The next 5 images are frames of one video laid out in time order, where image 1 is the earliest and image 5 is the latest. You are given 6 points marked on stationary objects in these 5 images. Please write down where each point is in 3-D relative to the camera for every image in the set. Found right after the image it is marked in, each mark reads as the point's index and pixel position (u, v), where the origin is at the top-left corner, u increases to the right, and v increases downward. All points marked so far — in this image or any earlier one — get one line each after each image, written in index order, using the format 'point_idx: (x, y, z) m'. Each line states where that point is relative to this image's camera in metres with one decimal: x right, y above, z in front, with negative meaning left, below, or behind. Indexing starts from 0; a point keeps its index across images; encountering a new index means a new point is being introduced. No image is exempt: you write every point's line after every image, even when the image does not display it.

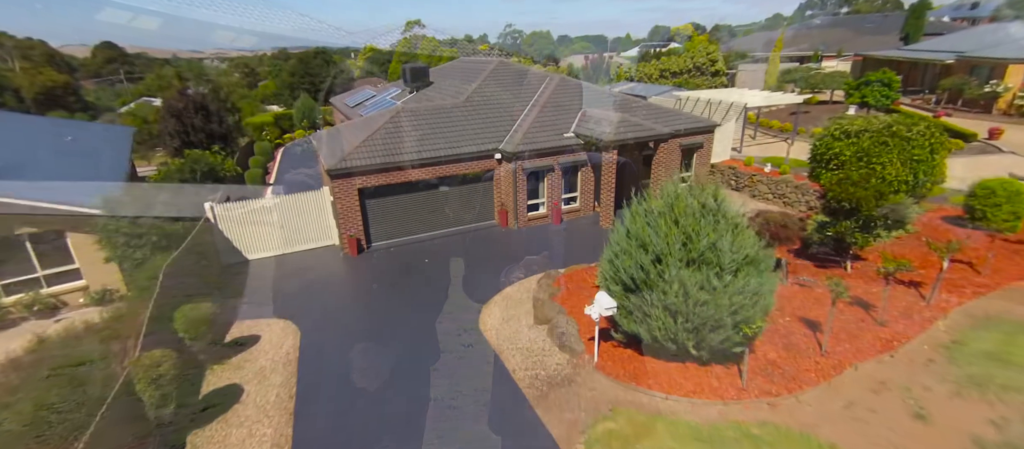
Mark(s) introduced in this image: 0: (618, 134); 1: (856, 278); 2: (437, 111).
0: (+3.6, +3.1, +15.2) m
1: (+7.1, -1.1, +9.2) m
2: (-2.9, +4.4, +16.9) m
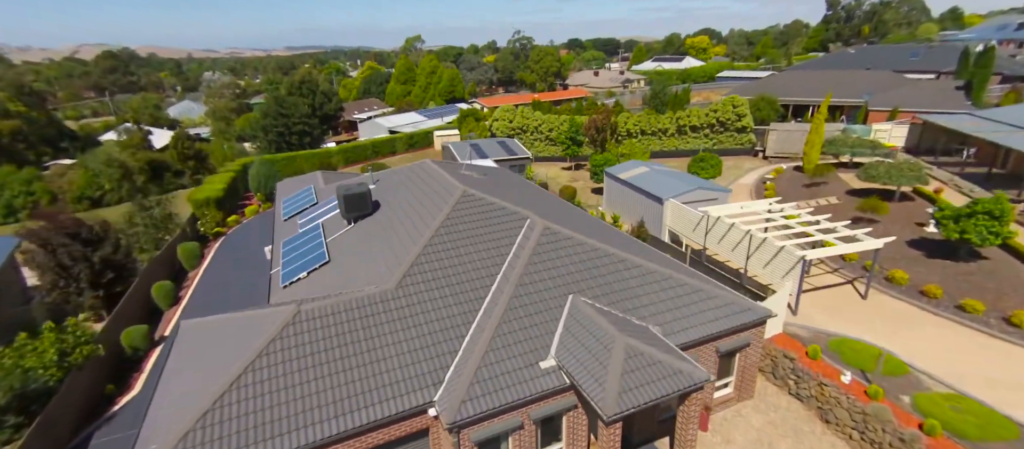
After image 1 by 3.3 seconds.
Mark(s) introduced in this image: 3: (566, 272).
0: (+2.4, -3.6, +9.4) m
1: (+5.7, -7.8, +3.3) m
2: (-4.1, -2.2, +11.2) m
3: (+1.6, -1.4, +12.8) m
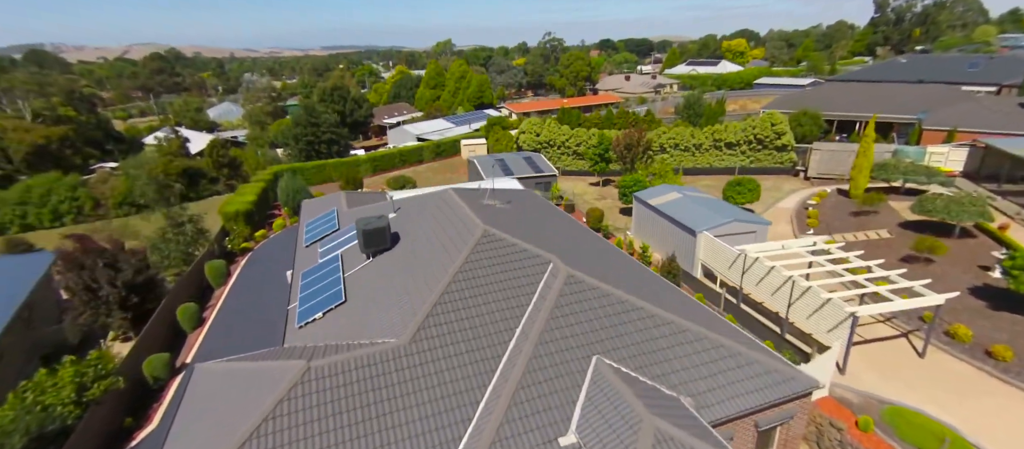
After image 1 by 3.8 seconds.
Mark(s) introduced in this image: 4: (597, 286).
0: (+2.7, -5.1, +8.5) m
1: (+5.5, -9.3, +2.2) m
2: (-3.6, -3.5, +10.7) m
3: (+2.1, -2.8, +12.0) m
4: (+2.5, -1.8, +13.0) m
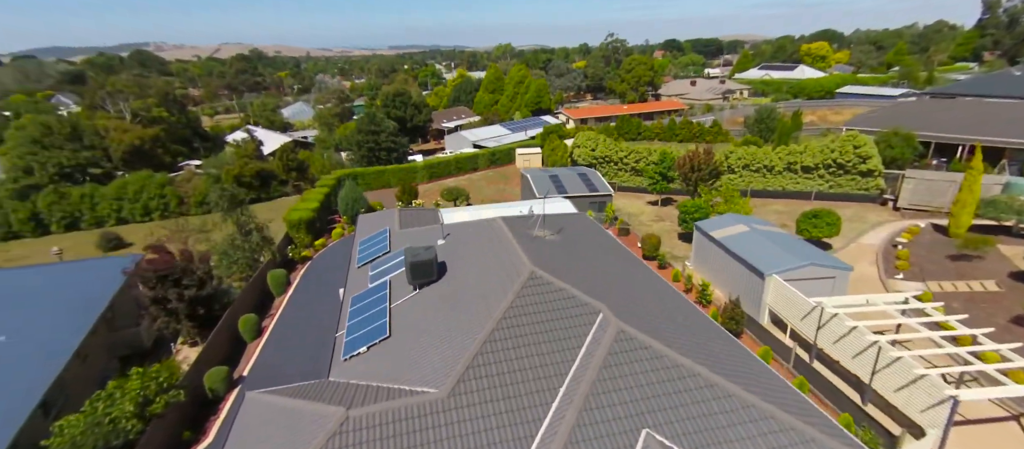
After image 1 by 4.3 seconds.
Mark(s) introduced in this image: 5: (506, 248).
0: (+3.3, -6.5, +7.5) m
1: (+5.1, -10.9, +1.0) m
2: (-2.7, -4.7, +10.5) m
3: (+3.2, -4.3, +11.1) m
4: (+3.8, -3.3, +12.1) m
5: (-0.2, -0.8, +16.5) m
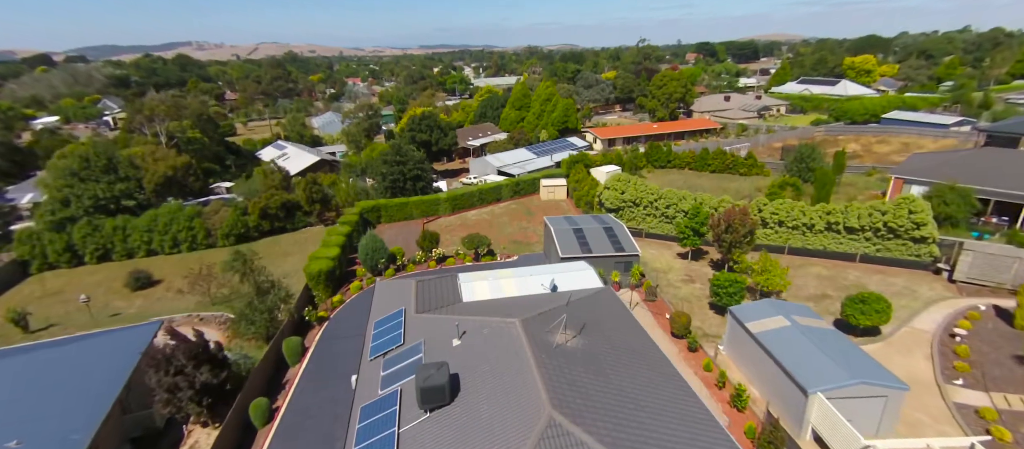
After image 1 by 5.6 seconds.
0: (+3.2, -10.7, +6.3) m
1: (+4.6, -15.2, -0.3) m
2: (-2.5, -8.8, +9.6) m
3: (+3.5, -8.5, +9.8) m
4: (+4.1, -7.5, +10.8) m
5: (+0.4, -4.9, +15.5) m
